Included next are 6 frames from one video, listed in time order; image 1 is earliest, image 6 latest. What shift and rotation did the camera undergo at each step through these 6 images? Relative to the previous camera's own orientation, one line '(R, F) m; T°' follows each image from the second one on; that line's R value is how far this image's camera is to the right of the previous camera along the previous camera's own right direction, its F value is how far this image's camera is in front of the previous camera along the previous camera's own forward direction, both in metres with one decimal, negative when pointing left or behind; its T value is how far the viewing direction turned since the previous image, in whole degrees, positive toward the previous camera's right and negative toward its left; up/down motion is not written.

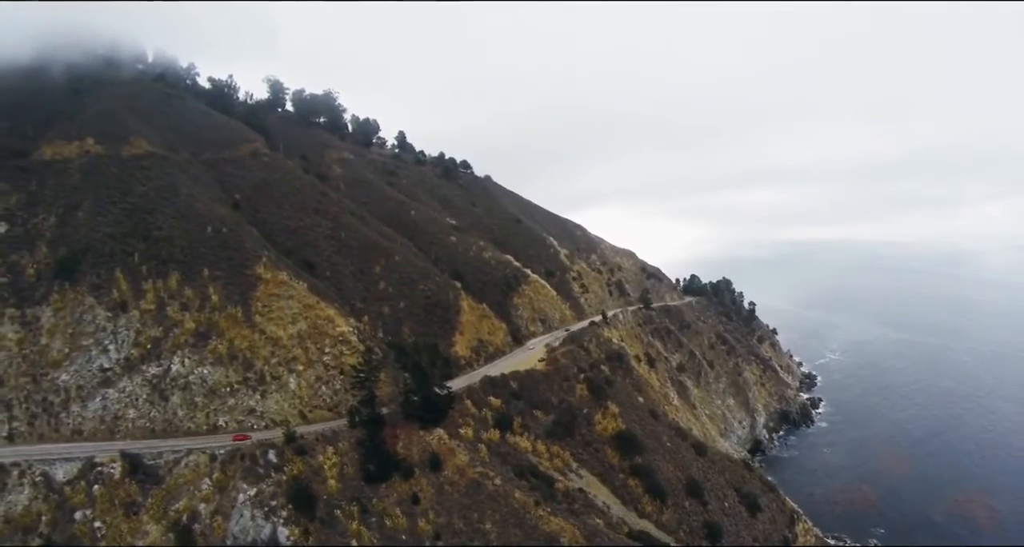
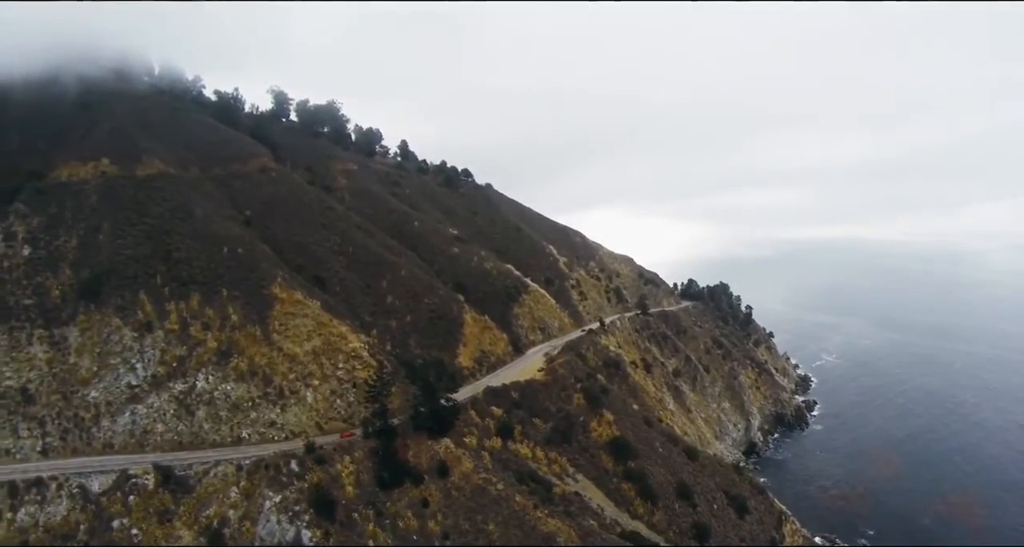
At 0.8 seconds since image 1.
(+0.1, -2.7) m; 0°
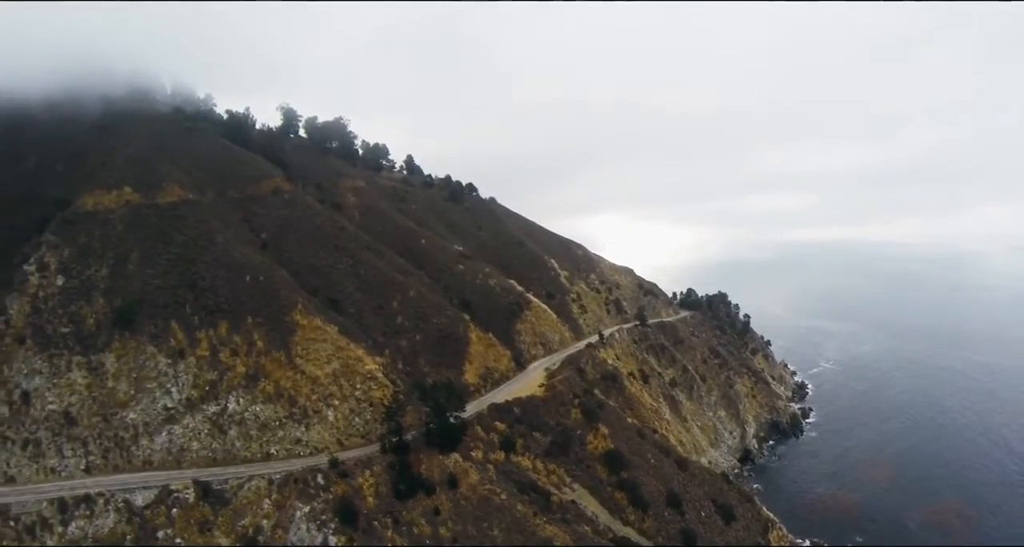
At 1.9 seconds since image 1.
(+0.2, -3.9) m; 0°
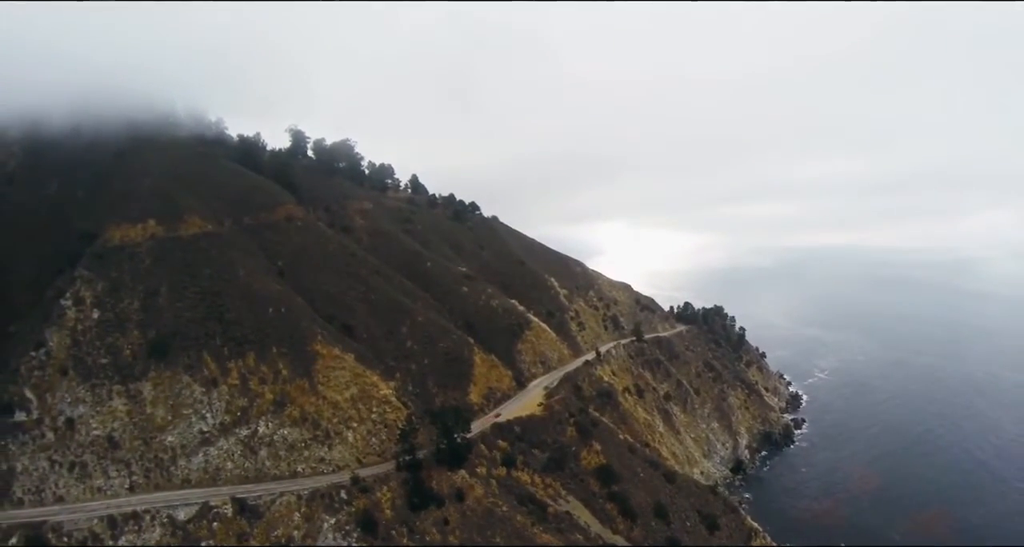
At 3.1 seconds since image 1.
(+0.2, -4.9) m; 0°
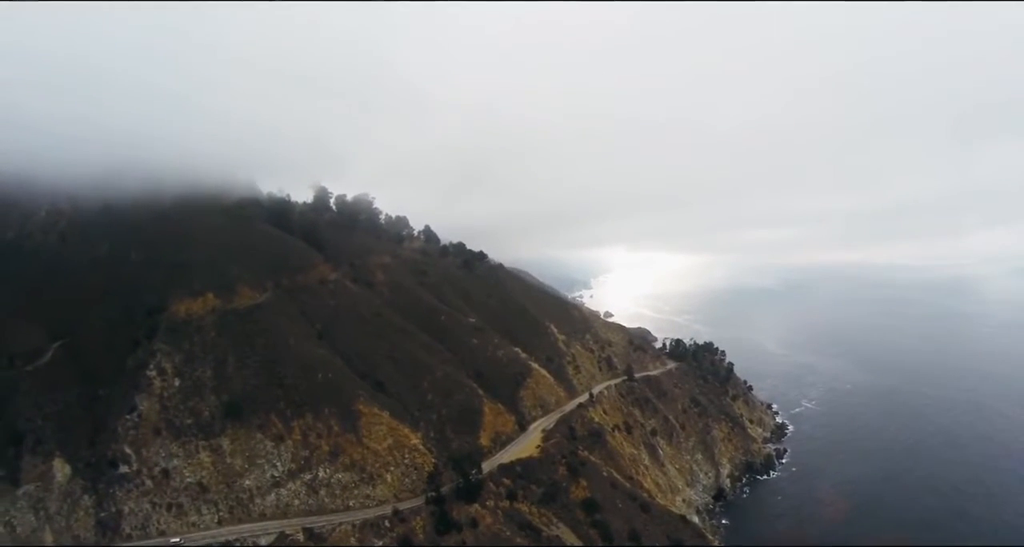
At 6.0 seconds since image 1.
(+0.7, -14.0) m; -1°
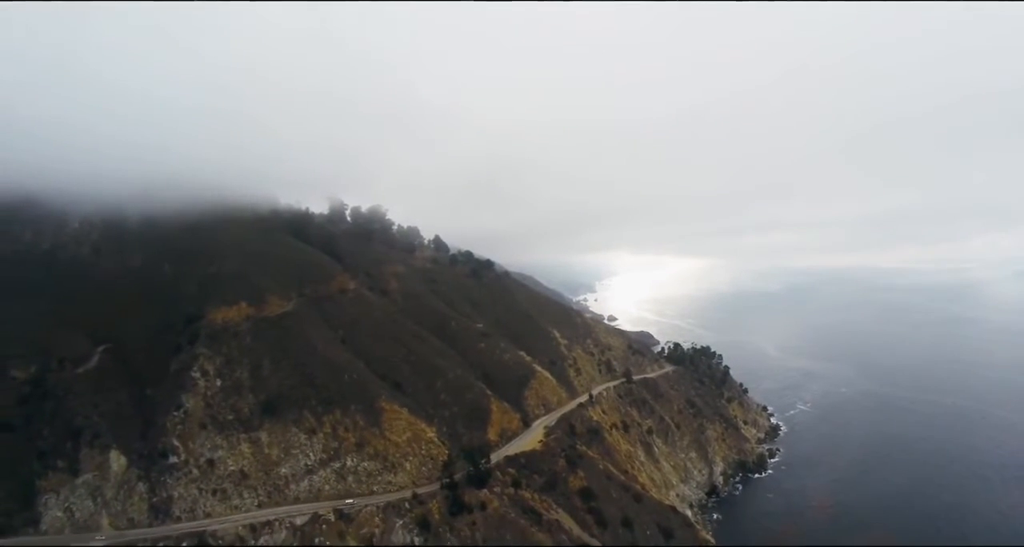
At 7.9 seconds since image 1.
(+0.2, -8.1) m; -1°
